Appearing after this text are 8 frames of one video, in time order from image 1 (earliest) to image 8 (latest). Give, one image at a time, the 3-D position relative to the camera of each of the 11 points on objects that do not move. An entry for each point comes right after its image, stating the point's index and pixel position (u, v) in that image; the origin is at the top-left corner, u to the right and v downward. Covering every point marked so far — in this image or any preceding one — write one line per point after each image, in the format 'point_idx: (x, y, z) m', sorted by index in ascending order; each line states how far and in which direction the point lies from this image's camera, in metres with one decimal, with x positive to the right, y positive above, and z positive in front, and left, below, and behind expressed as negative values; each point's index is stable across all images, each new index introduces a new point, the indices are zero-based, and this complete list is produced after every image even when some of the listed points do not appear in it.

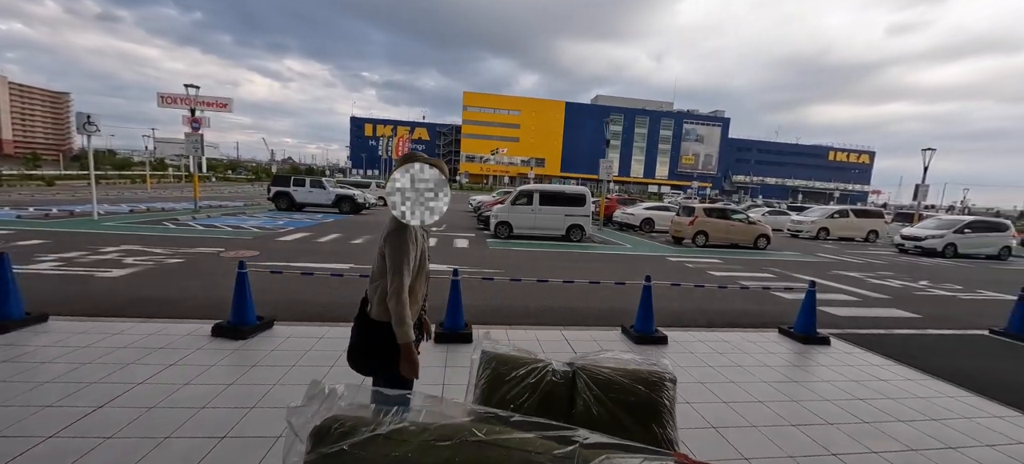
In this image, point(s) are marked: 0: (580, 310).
0: (+0.9, -1.1, +5.6) m
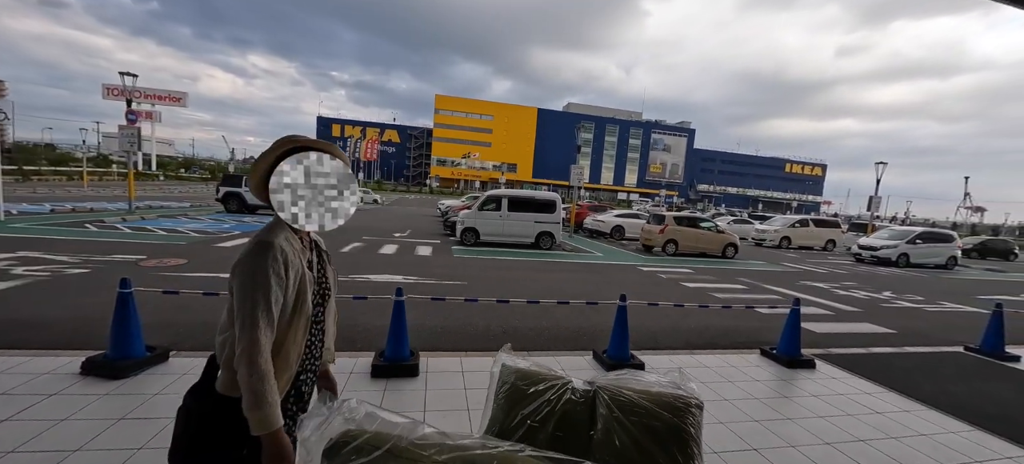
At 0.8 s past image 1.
0: (+0.4, -1.2, +5.0) m
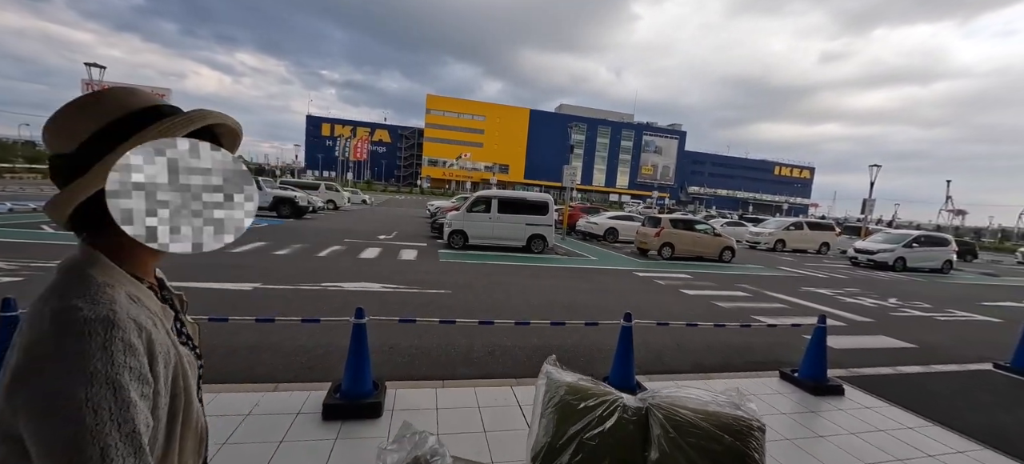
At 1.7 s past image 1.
0: (+0.3, -1.3, +4.4) m
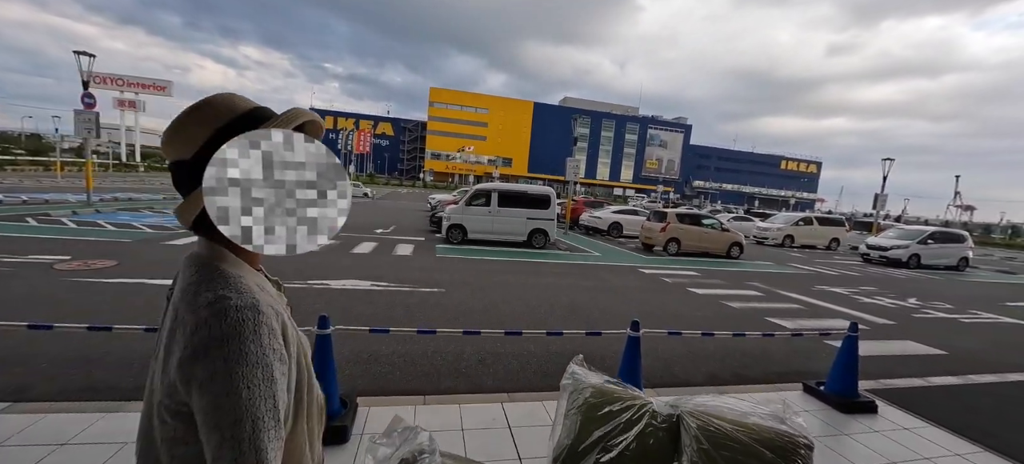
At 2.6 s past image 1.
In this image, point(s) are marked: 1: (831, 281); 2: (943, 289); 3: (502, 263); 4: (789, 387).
0: (+0.2, -1.2, +3.9) m
1: (+9.7, -1.5, +12.4) m
2: (+13.8, -1.8, +13.2) m
3: (-0.2, -0.8, +10.2) m
4: (+2.8, -1.5, +4.1) m
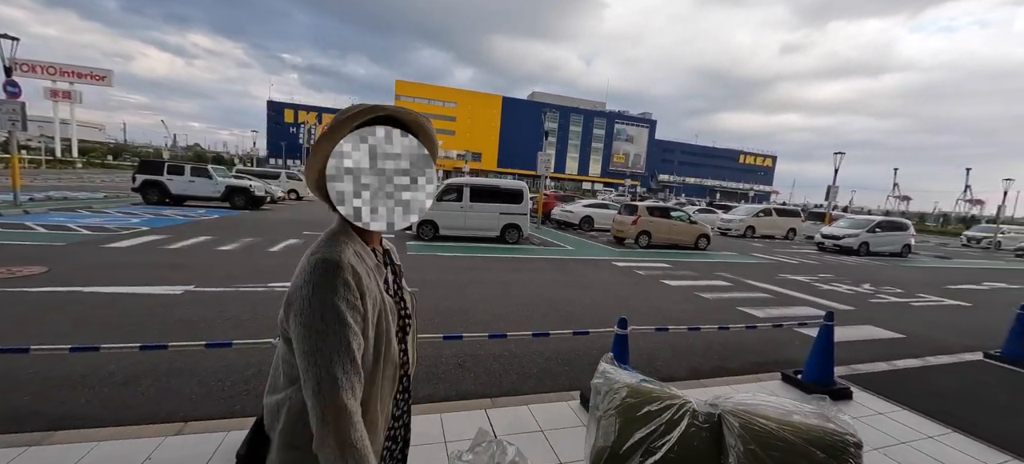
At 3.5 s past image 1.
0: (+0.1, -1.2, +3.8) m
1: (+8.9, -1.2, +13.0) m
2: (+12.9, -1.4, +14.0) m
3: (-0.9, -0.7, +10.0) m
4: (+2.6, -1.5, +4.1) m
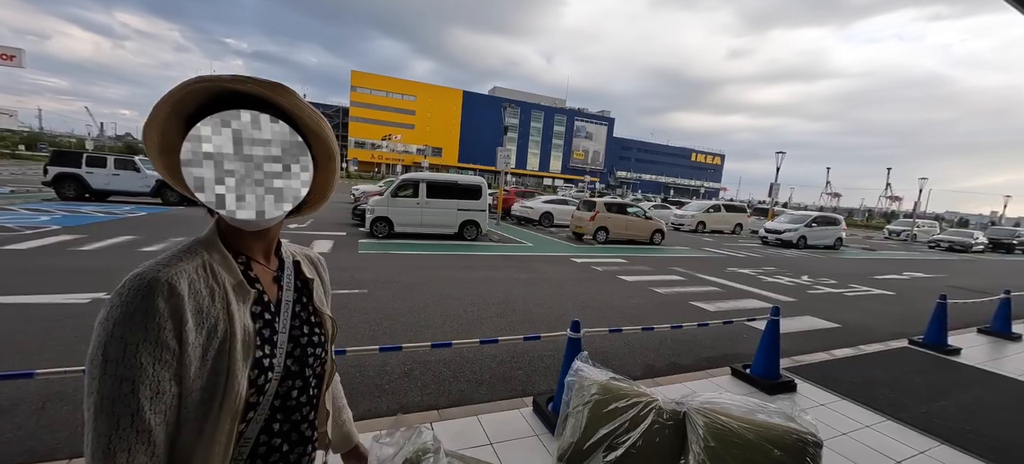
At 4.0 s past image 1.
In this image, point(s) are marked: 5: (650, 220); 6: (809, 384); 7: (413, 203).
0: (-0.4, -1.2, +3.6) m
1: (+7.5, -1.0, +13.6) m
2: (+11.5, -1.3, +15.0) m
3: (-1.9, -0.6, +9.7) m
4: (+2.1, -1.4, +4.2) m
5: (+5.3, +0.5, +15.9) m
6: (+3.1, -1.6, +4.3) m
7: (-2.9, +0.9, +12.1) m
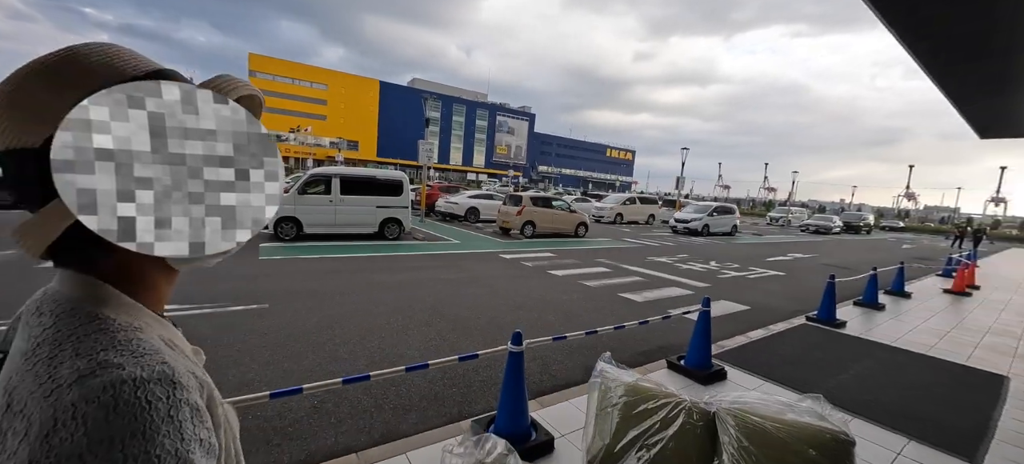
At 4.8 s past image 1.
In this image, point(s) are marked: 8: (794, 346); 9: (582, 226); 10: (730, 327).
0: (-0.9, -1.2, +3.1) m
1: (+5.1, -0.7, +14.3) m
2: (+8.7, -0.8, +16.4) m
3: (-3.5, -0.6, +8.8) m
4: (+1.4, -1.4, +4.1) m
5: (+2.5, +0.8, +16.2) m
6: (+2.4, -1.5, +4.4) m
7: (-5.0, +0.8, +11.0) m
8: (+3.8, -1.5, +5.5) m
9: (+2.8, +0.2, +16.7) m
10: (+3.3, -1.4, +6.1) m
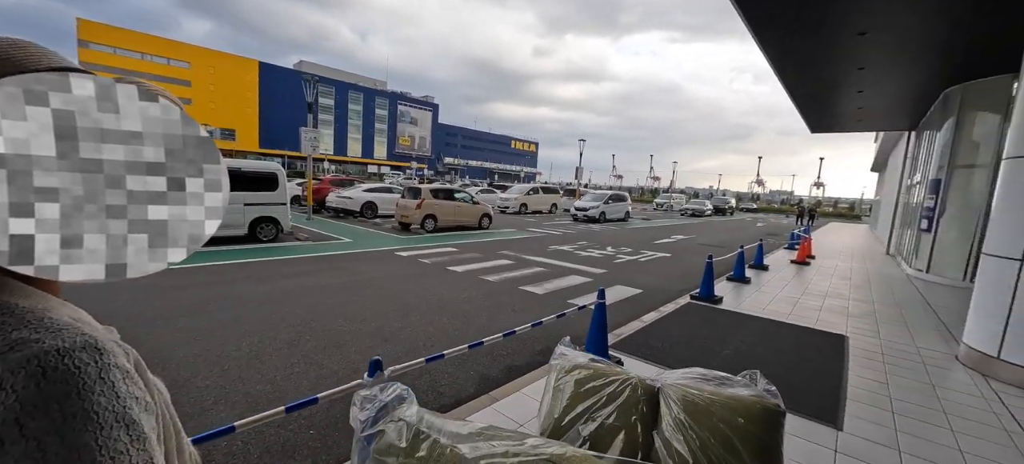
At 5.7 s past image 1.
0: (-1.7, -1.2, +2.4) m
1: (+1.7, -0.3, +14.6) m
2: (+4.8, -0.2, +17.5) m
3: (-5.5, -0.7, +7.4) m
4: (+0.4, -1.3, +3.9) m
5: (-1.4, +1.1, +15.8) m
6: (+1.3, -1.3, +4.4) m
7: (-7.5, +0.8, +9.1) m
8: (+2.4, -1.3, +5.7) m
9: (-1.1, +0.6, +16.4) m
10: (+1.7, -1.2, +6.2) m
